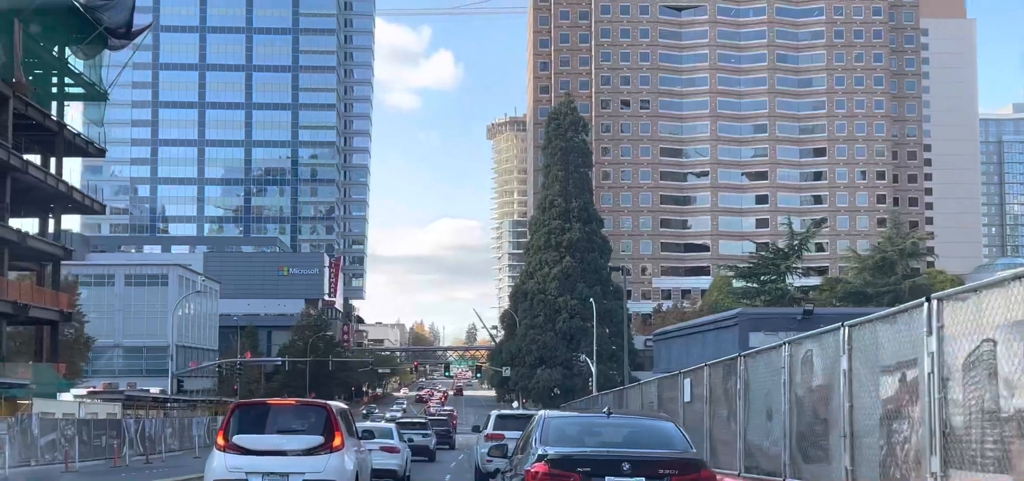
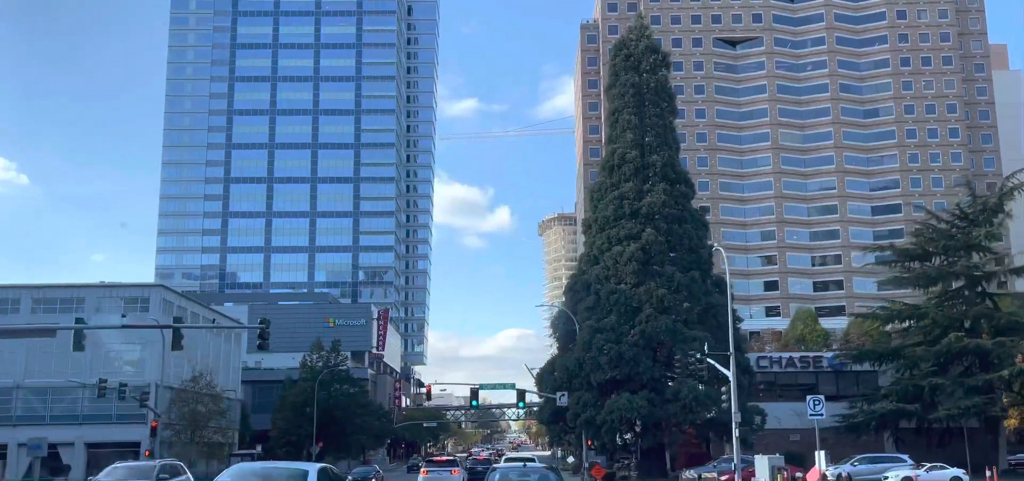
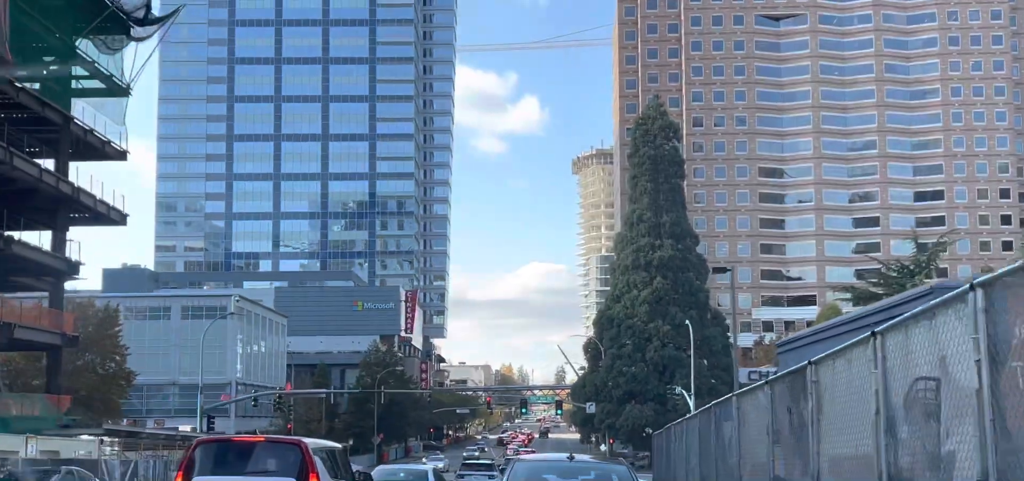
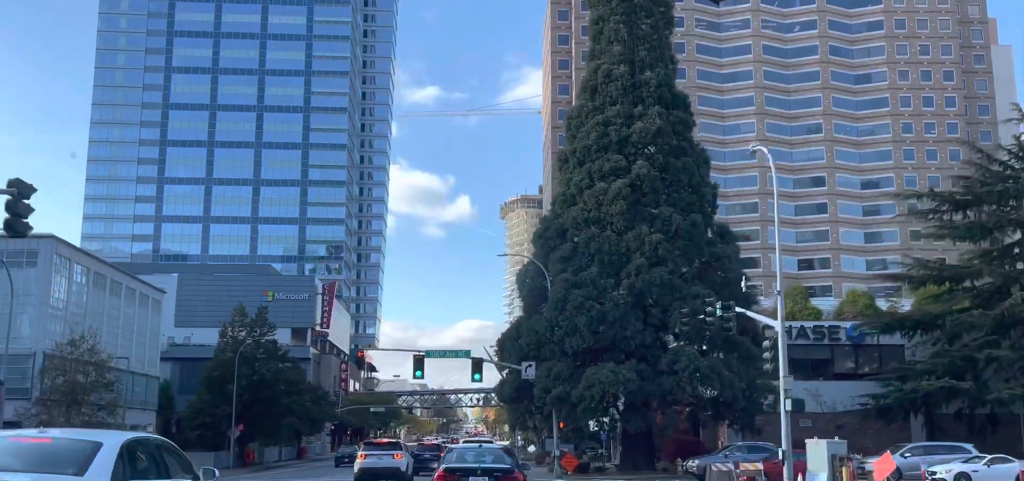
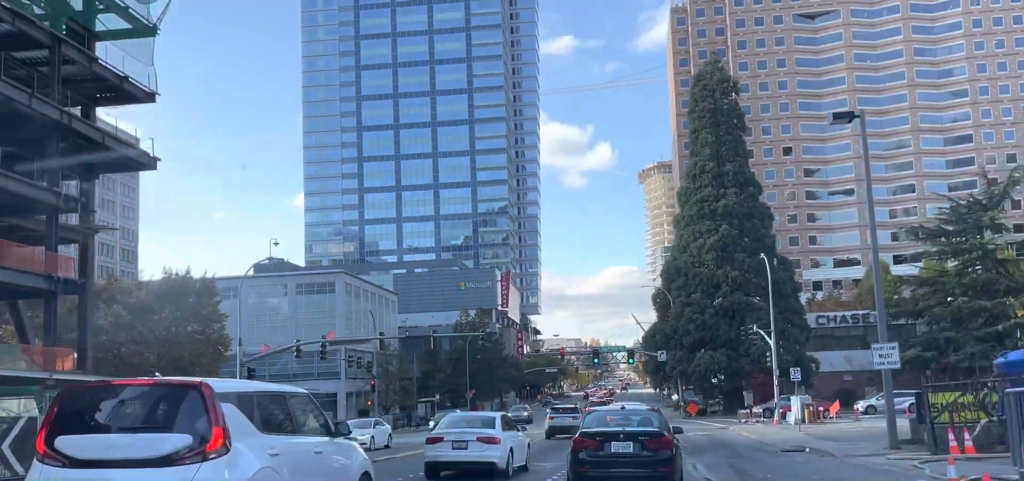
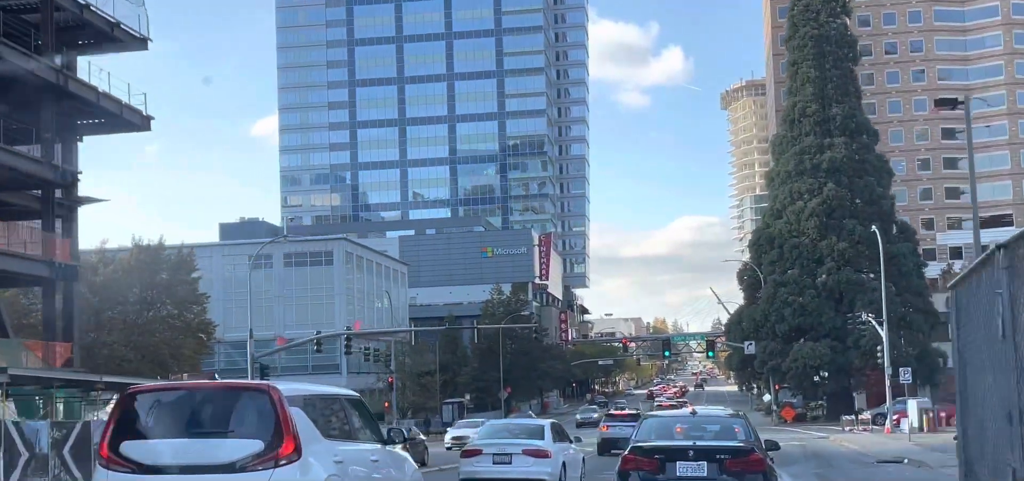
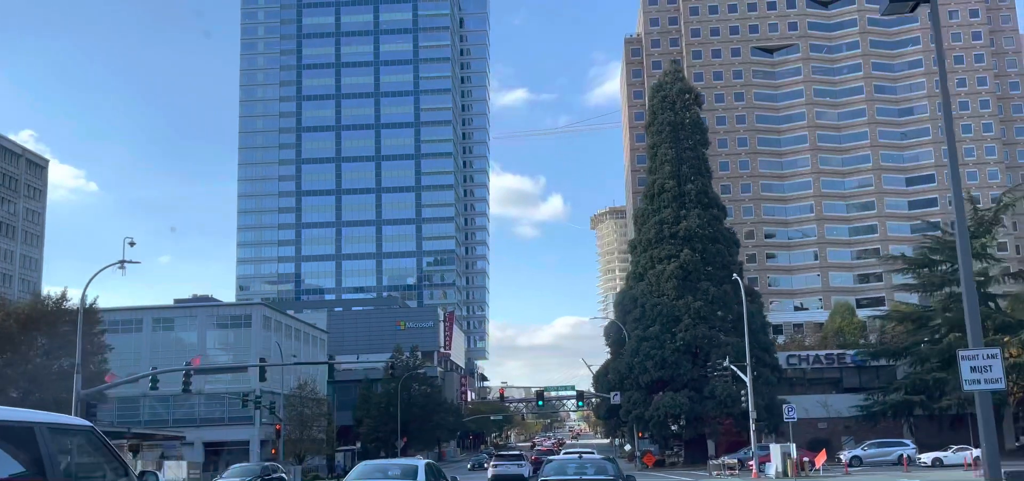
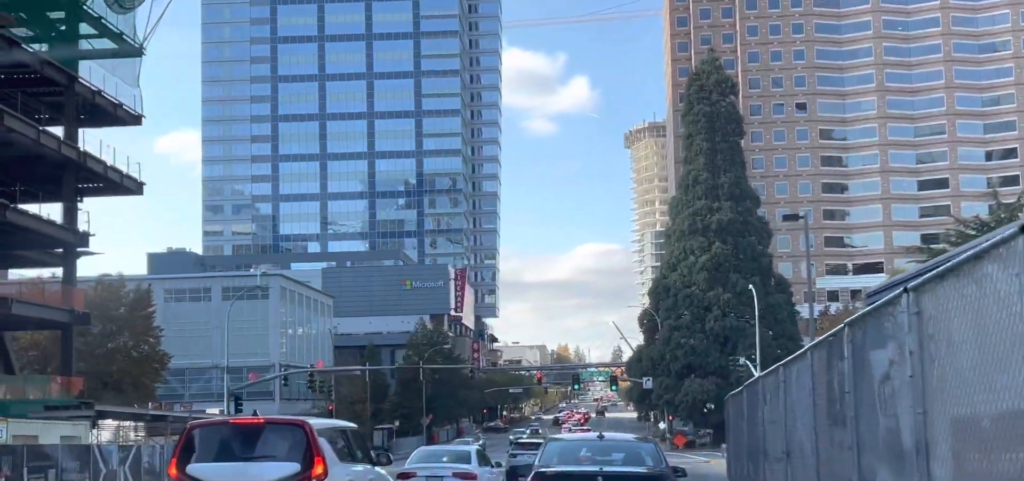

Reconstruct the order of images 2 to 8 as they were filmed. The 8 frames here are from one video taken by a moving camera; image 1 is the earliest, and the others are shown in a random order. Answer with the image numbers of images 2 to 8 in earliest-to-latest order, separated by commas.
3, 8, 6, 5, 7, 2, 4
